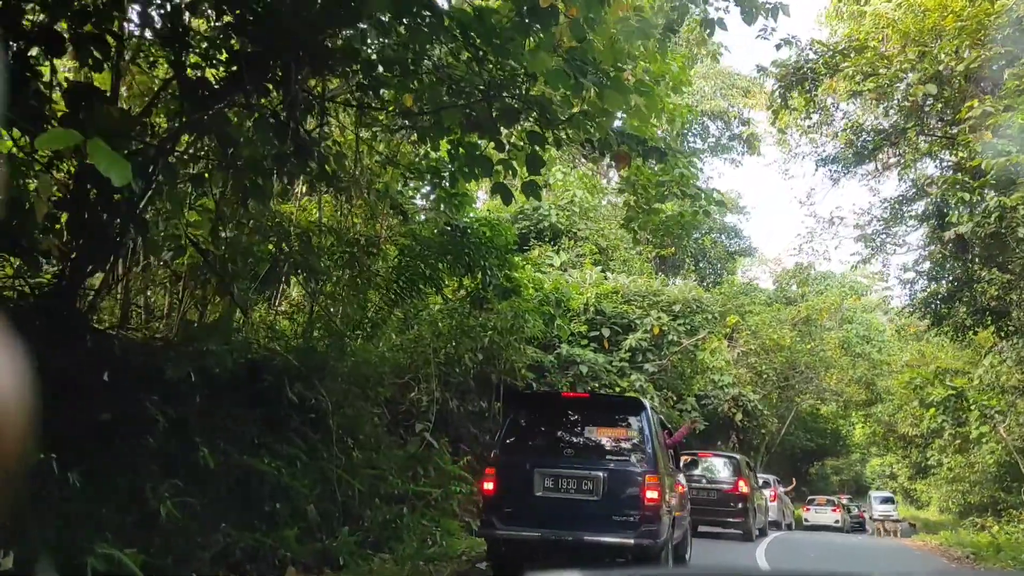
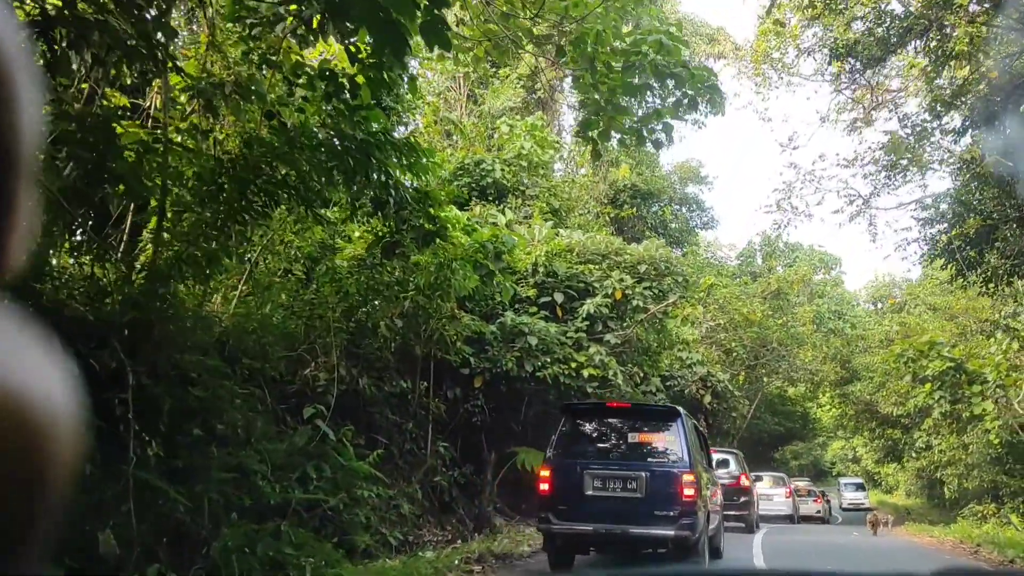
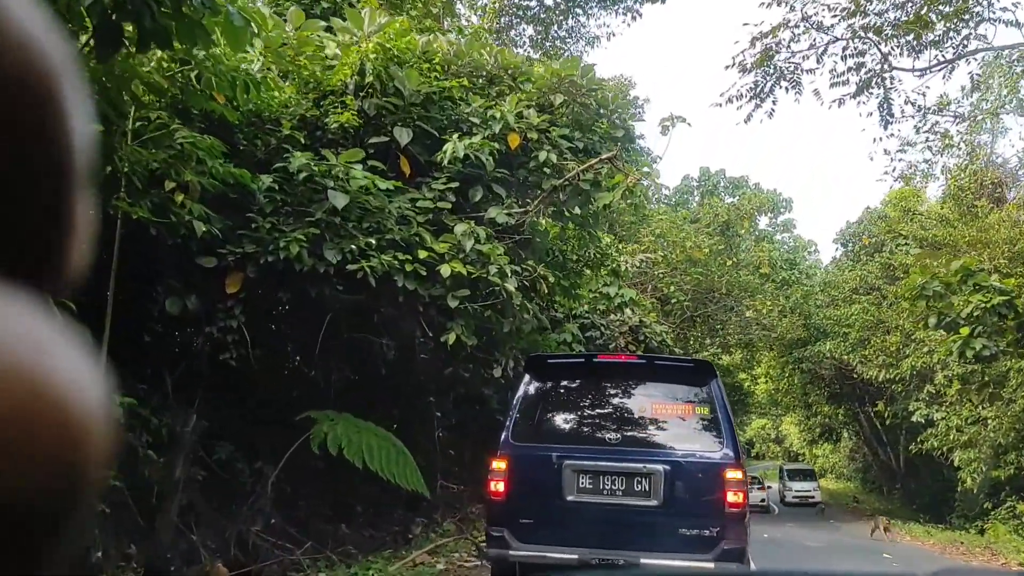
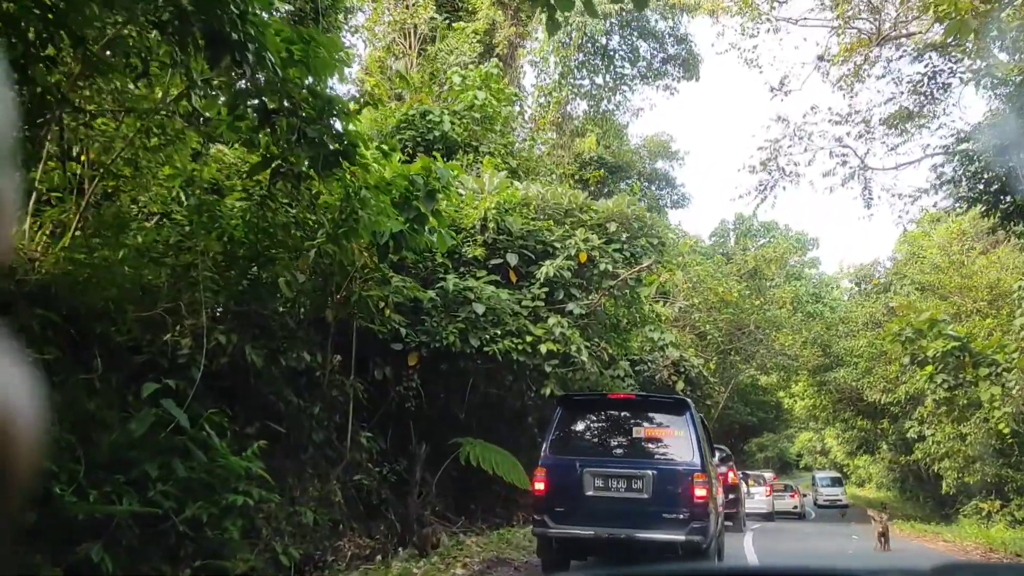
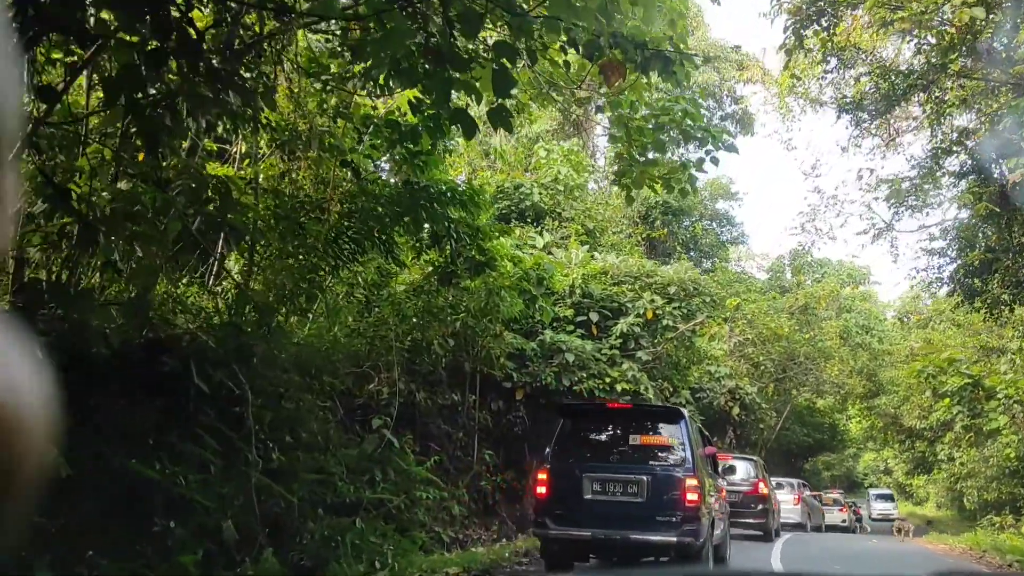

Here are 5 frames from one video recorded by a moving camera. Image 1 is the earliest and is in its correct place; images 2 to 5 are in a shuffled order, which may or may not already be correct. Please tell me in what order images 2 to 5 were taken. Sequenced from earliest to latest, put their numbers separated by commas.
5, 2, 4, 3
